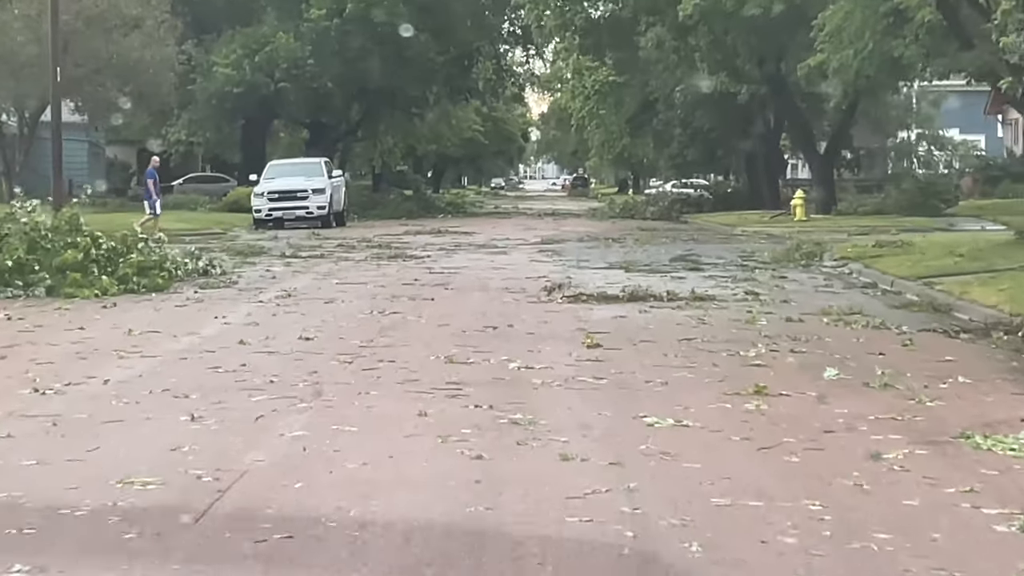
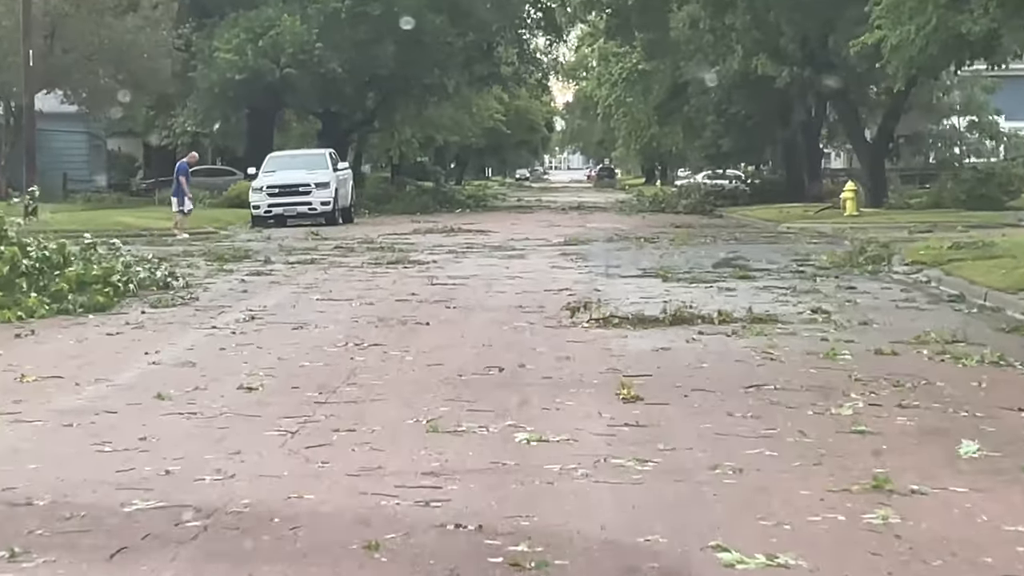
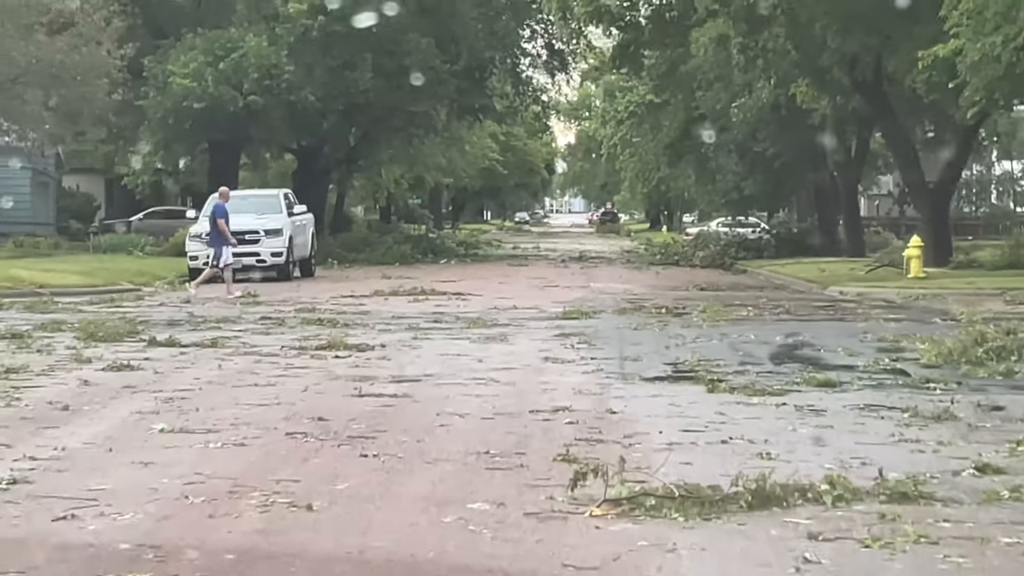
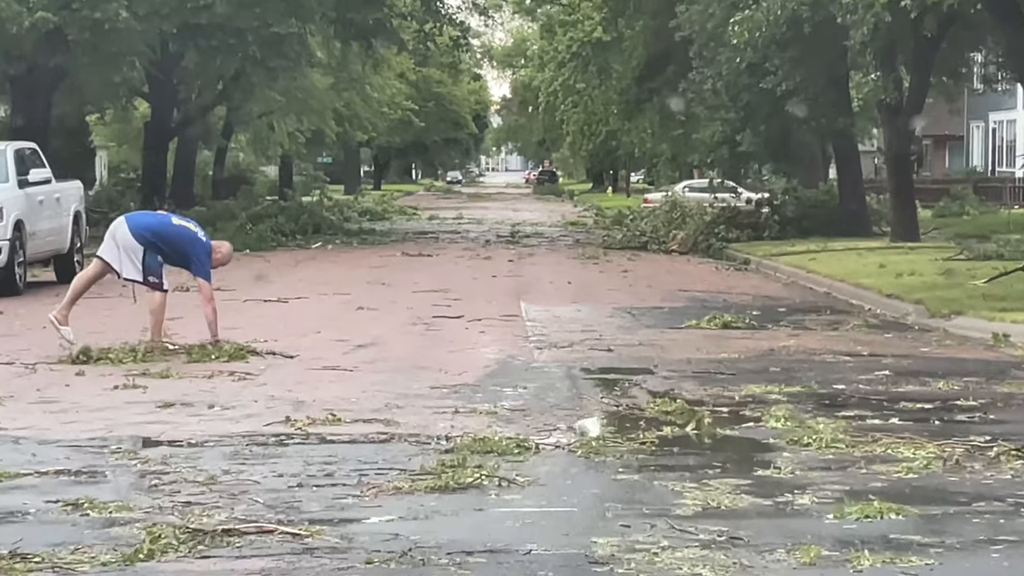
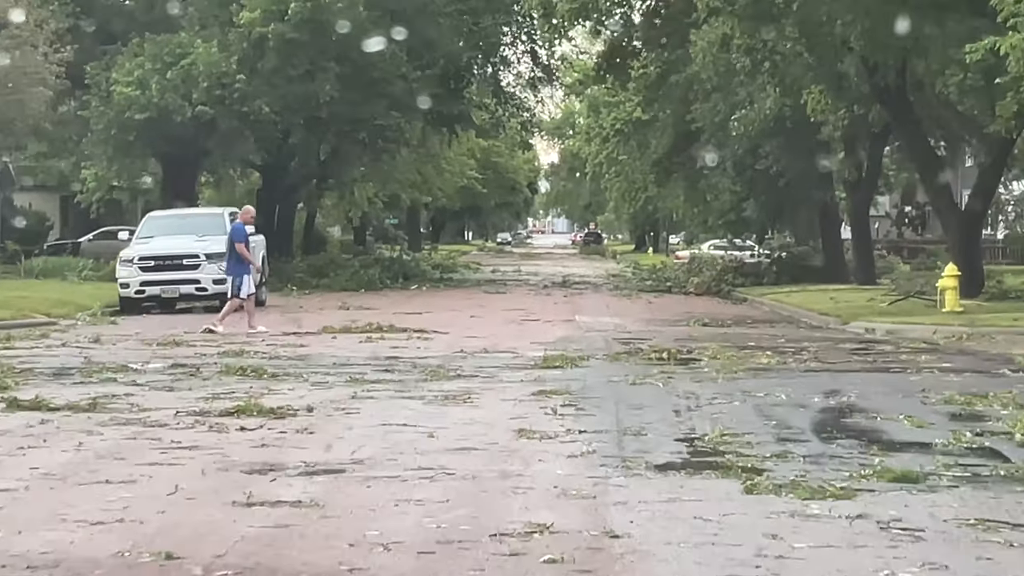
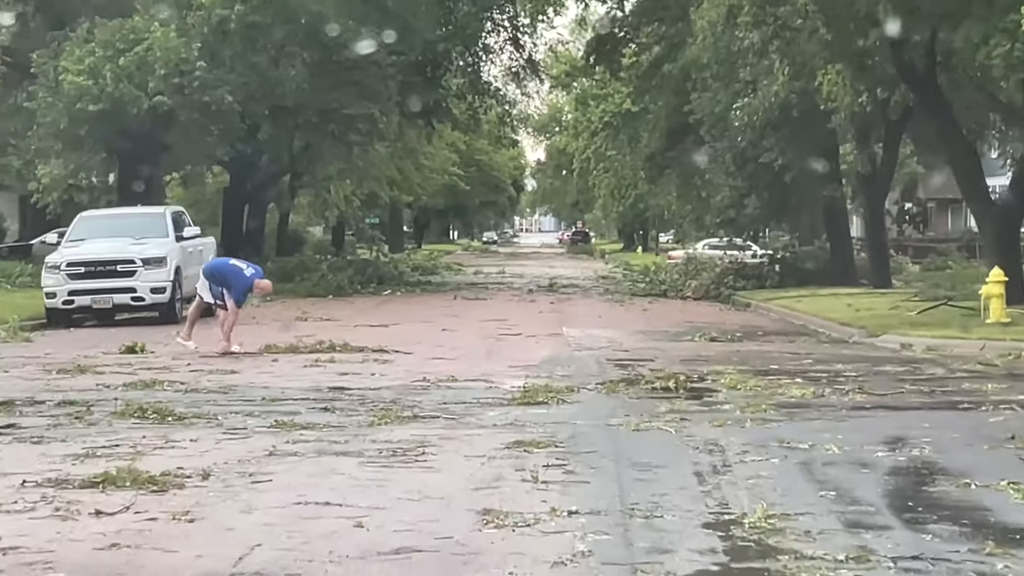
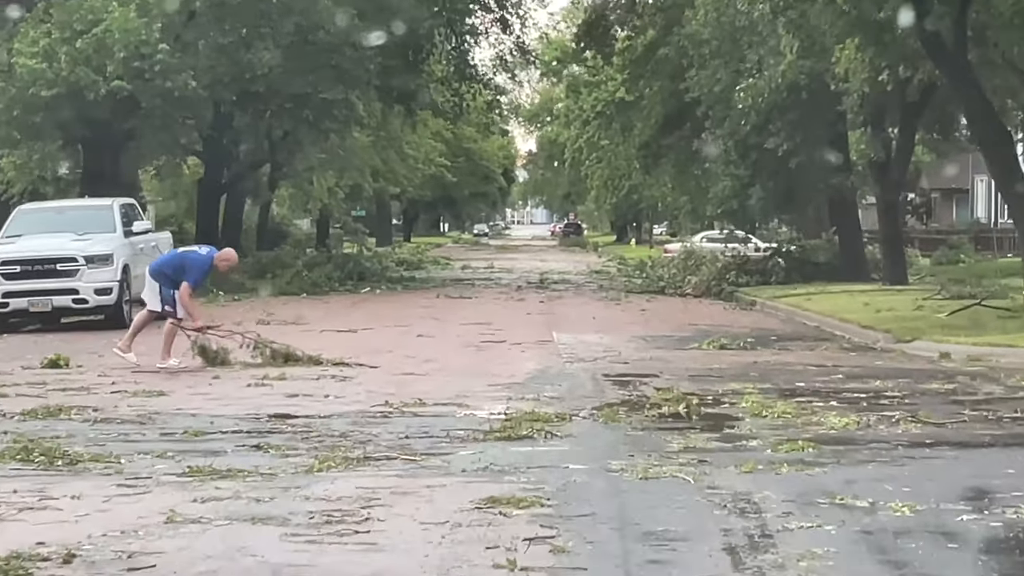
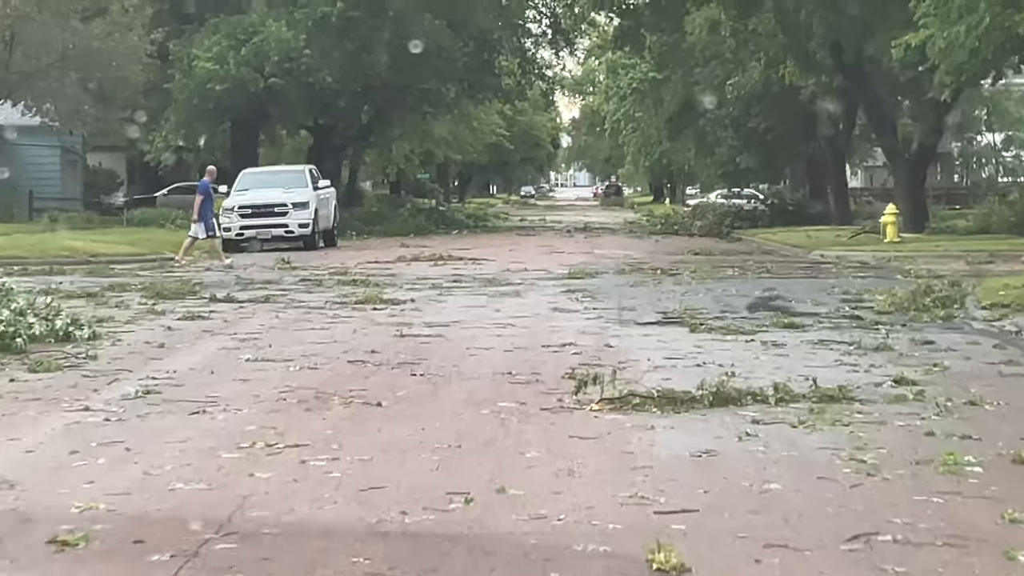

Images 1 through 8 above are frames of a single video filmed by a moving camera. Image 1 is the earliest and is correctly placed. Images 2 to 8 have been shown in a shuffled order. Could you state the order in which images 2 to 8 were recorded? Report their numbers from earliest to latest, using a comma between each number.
2, 8, 3, 5, 6, 7, 4
